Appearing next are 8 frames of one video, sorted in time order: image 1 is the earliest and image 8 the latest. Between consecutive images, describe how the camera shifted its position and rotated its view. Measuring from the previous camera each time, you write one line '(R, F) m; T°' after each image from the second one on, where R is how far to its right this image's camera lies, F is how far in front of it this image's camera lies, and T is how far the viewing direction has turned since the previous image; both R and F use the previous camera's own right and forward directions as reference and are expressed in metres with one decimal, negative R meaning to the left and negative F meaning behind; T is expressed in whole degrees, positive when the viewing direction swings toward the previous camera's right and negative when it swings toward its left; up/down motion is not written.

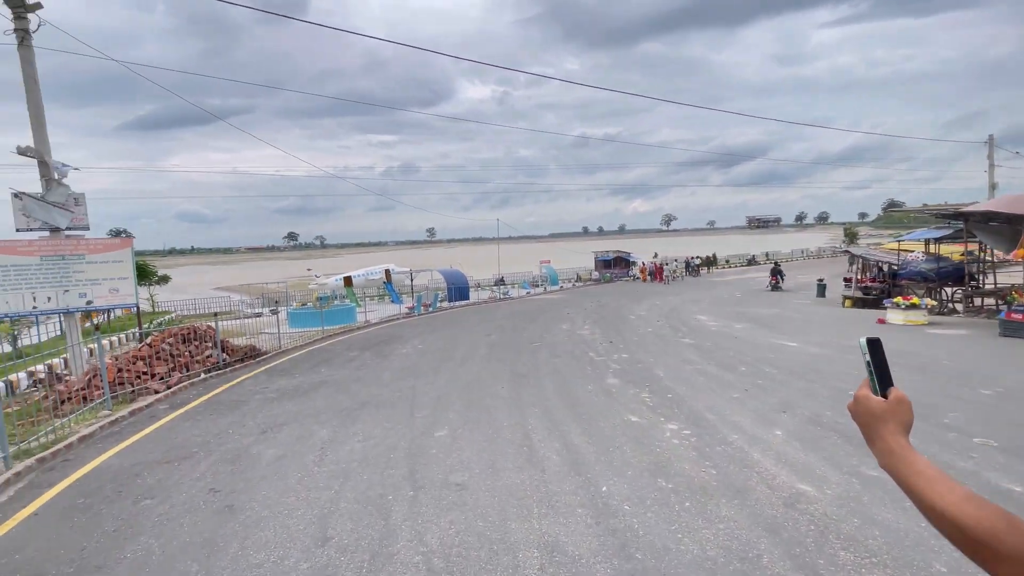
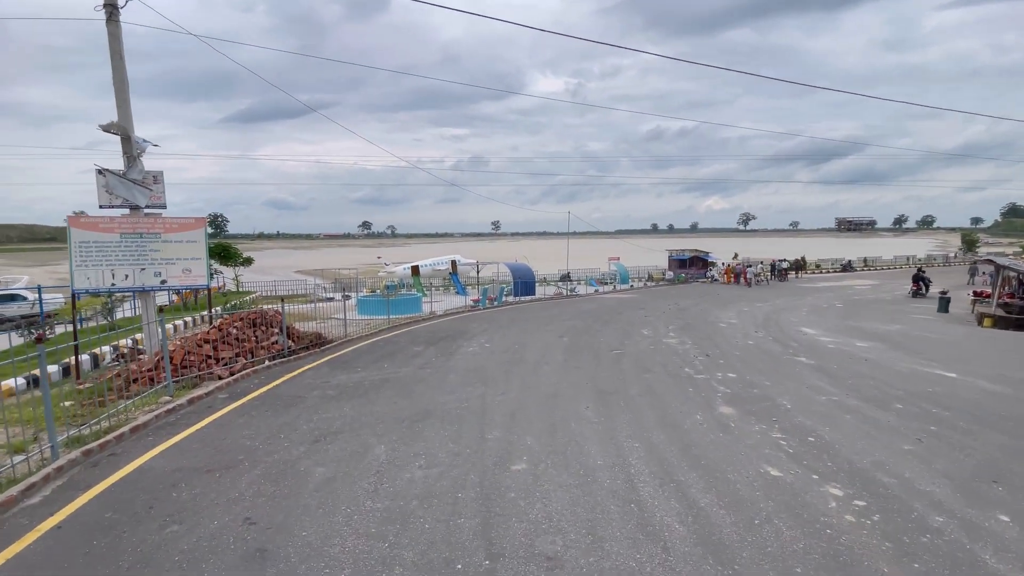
(-0.4, +1.2) m; -8°
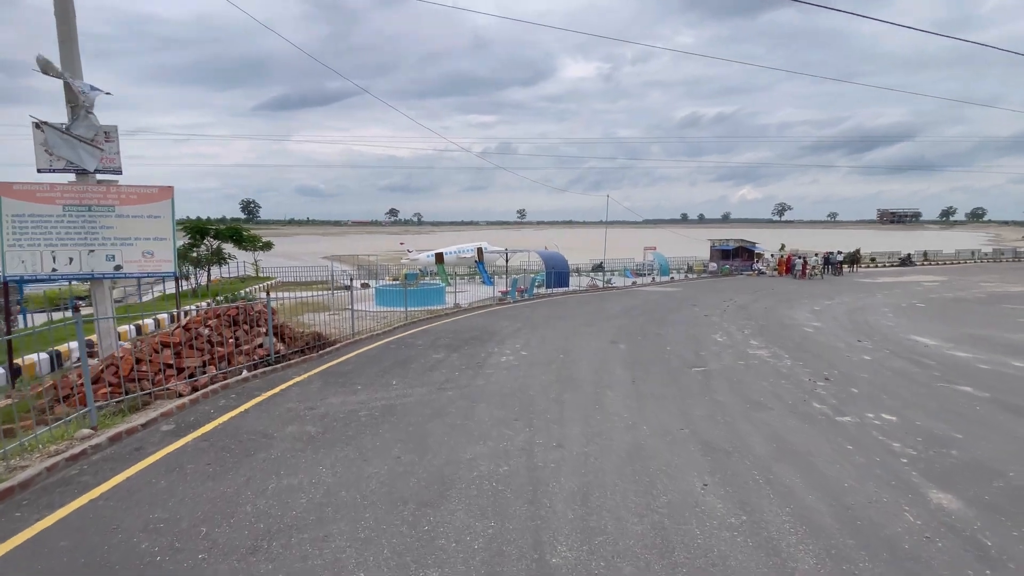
(-0.4, +2.6) m; -3°
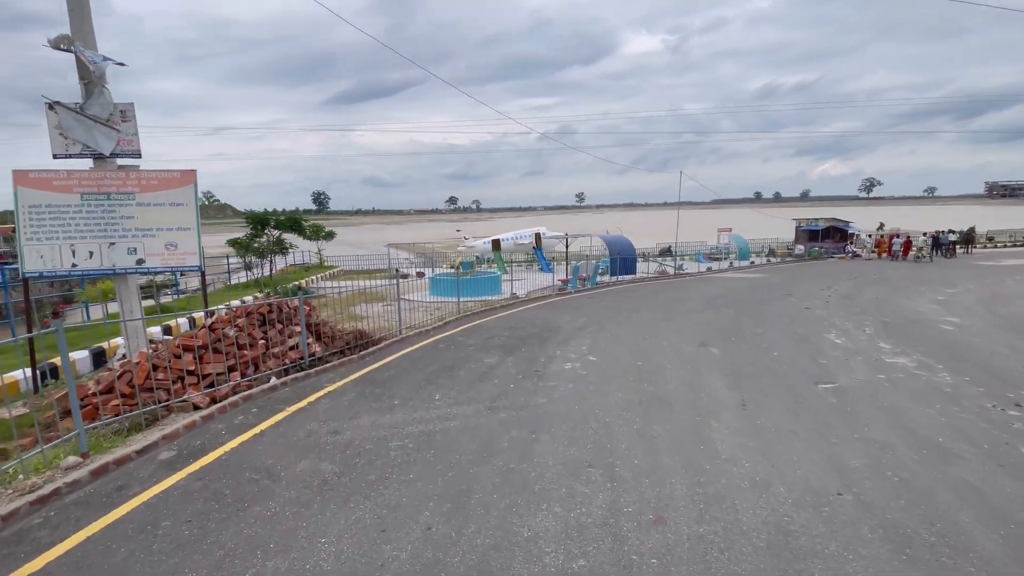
(-0.1, +1.5) m; -7°
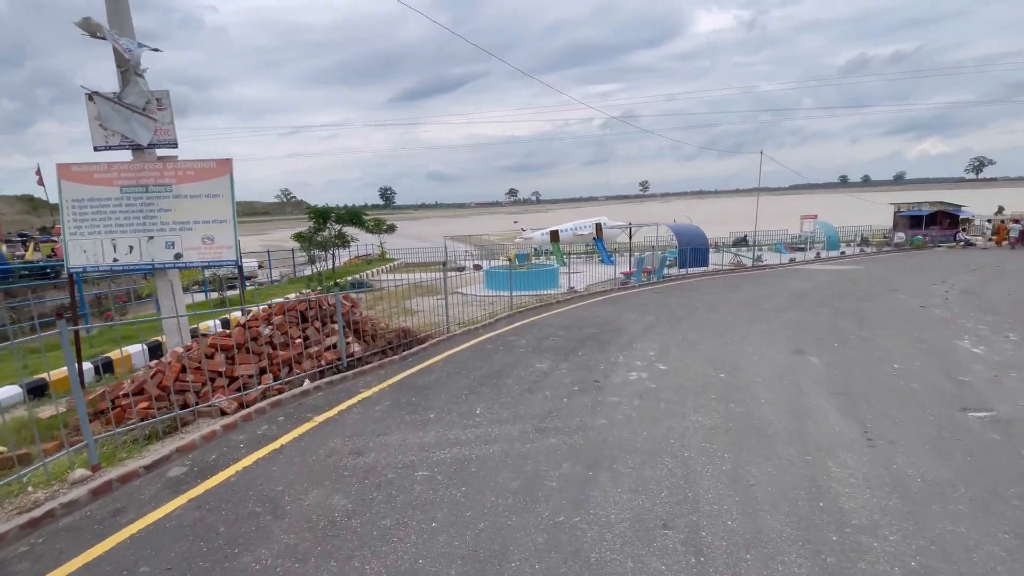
(+0.1, +1.0) m; -7°
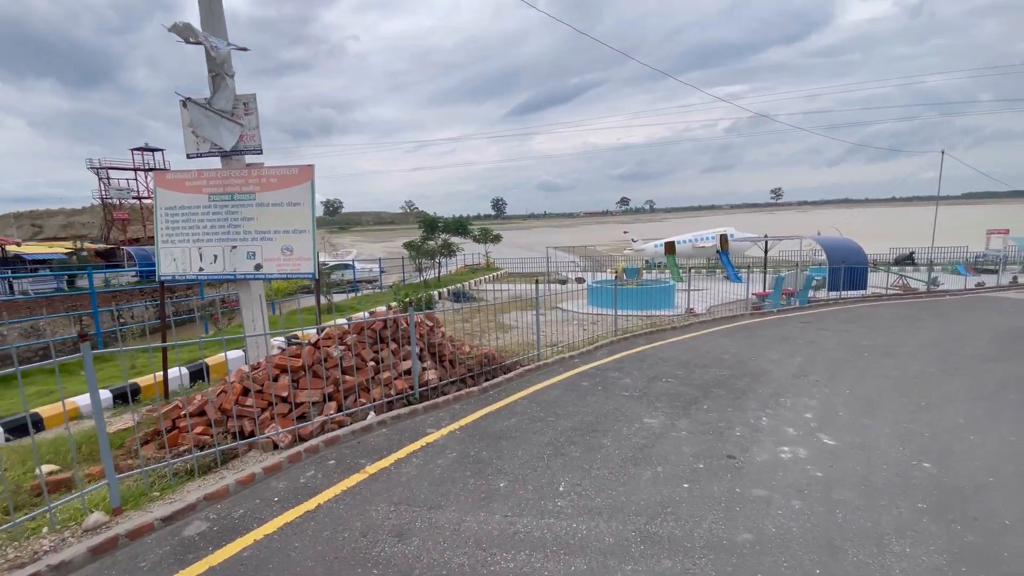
(0.0, +1.3) m; -13°
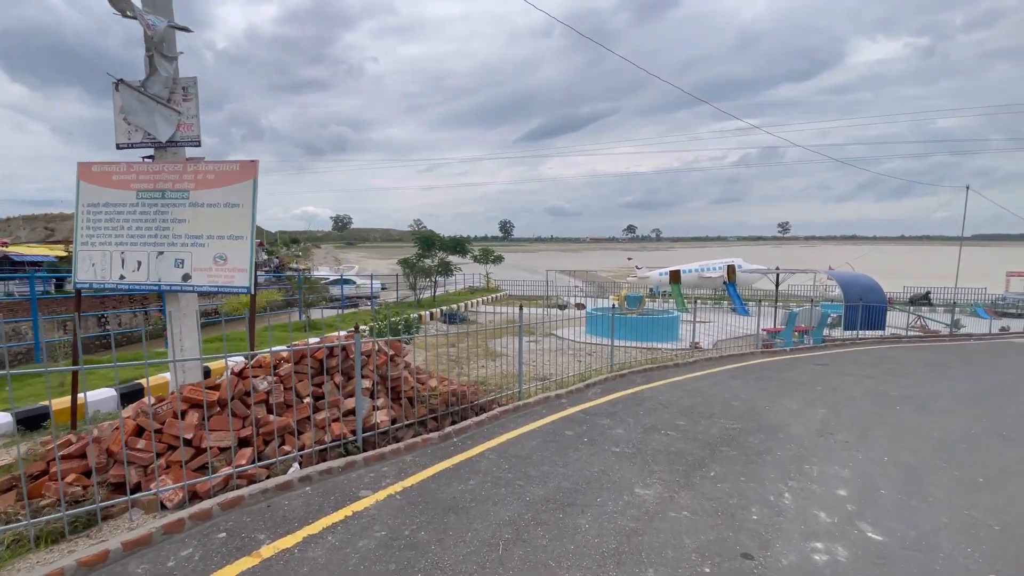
(+0.4, +1.1) m; -1°
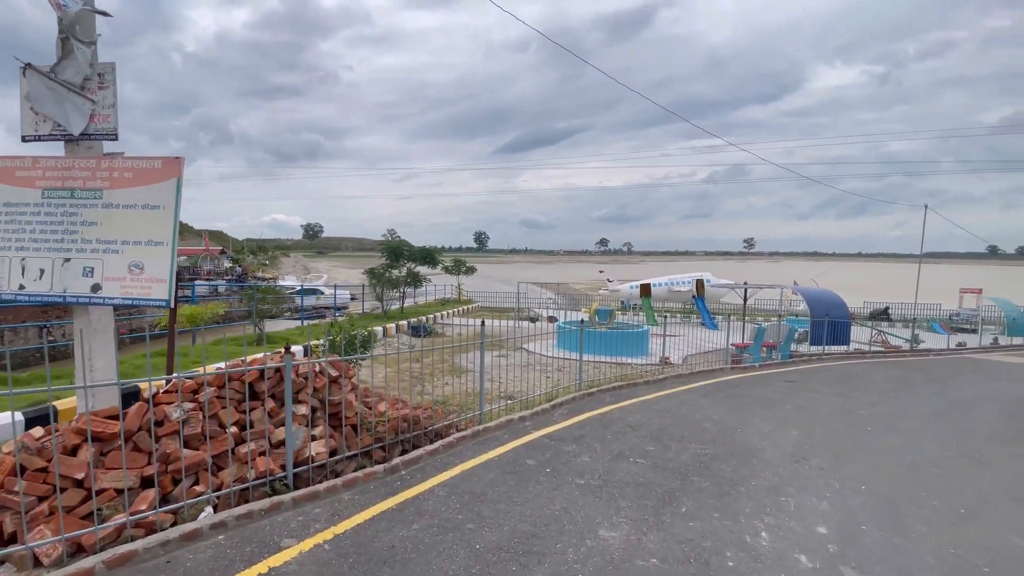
(+0.2, +0.5) m; +3°
